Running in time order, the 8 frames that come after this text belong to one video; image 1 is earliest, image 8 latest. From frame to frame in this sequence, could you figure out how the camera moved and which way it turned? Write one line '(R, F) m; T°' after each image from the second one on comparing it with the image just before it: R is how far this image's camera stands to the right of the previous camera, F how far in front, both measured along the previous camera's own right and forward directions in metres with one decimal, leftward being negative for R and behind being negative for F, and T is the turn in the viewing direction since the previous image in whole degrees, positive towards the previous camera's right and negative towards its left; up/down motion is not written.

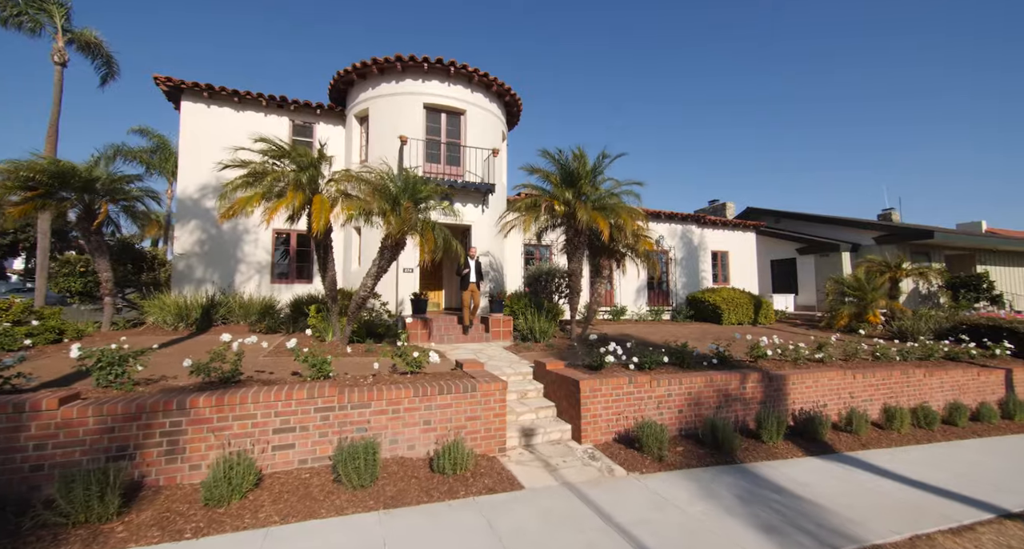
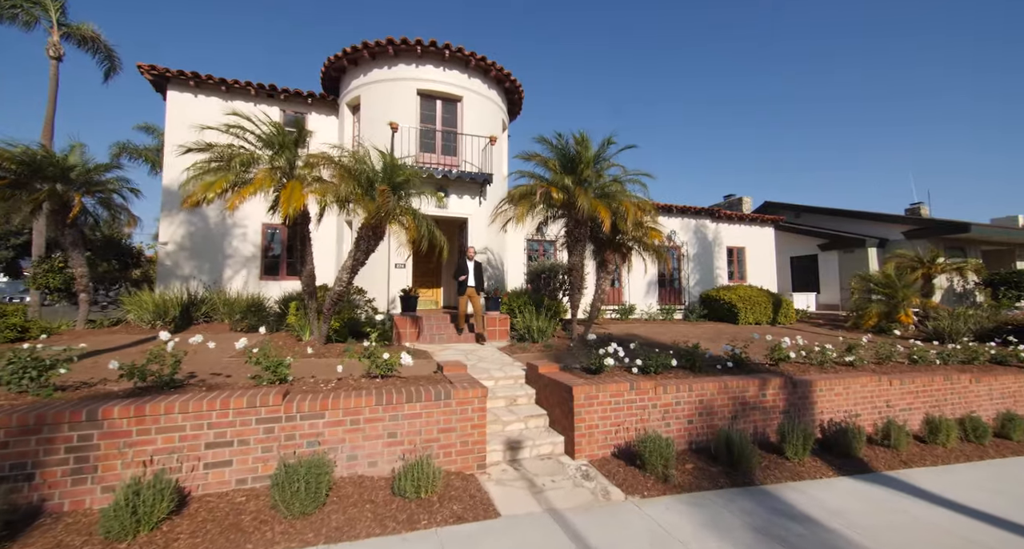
(+0.4, +0.8) m; -2°
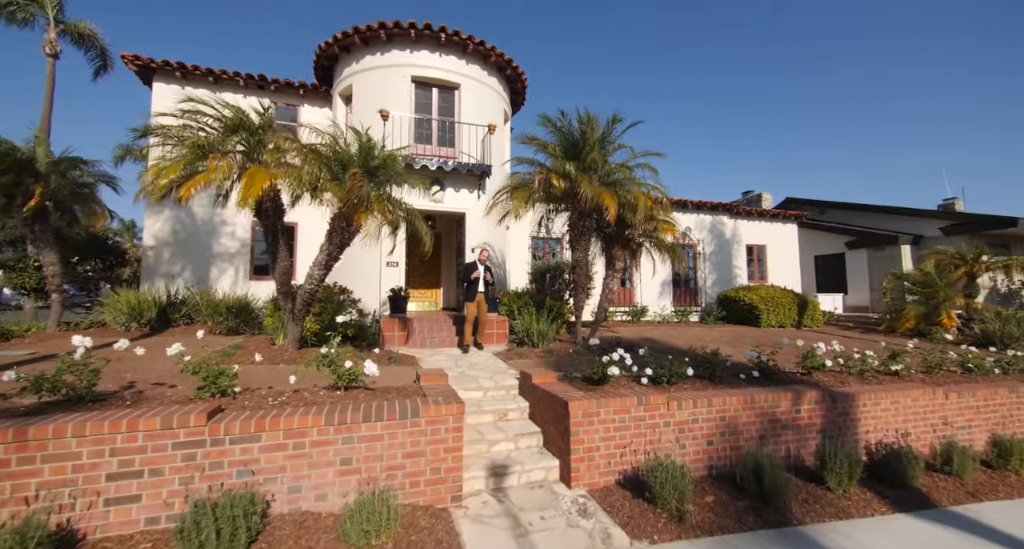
(+0.3, +0.9) m; -2°
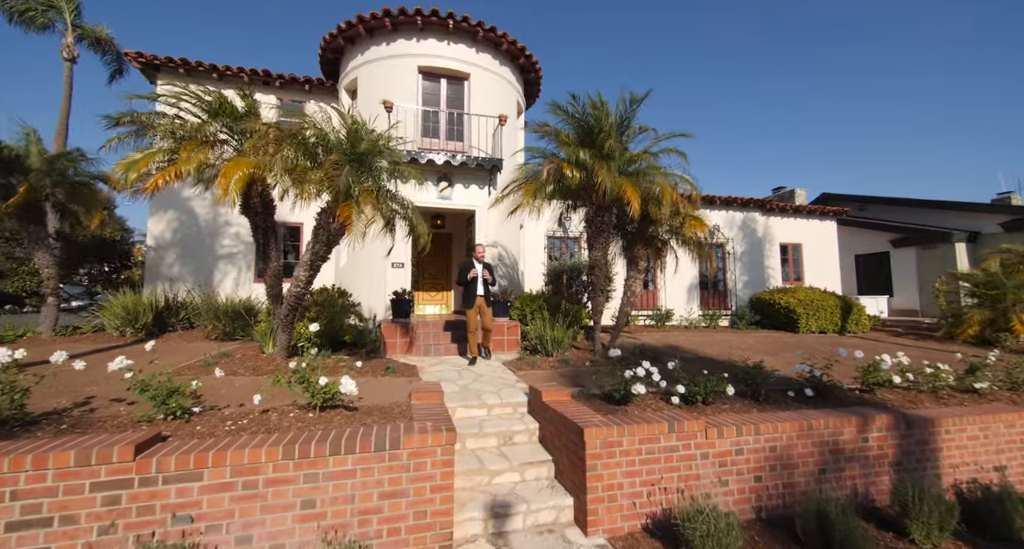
(+0.1, +0.8) m; -3°
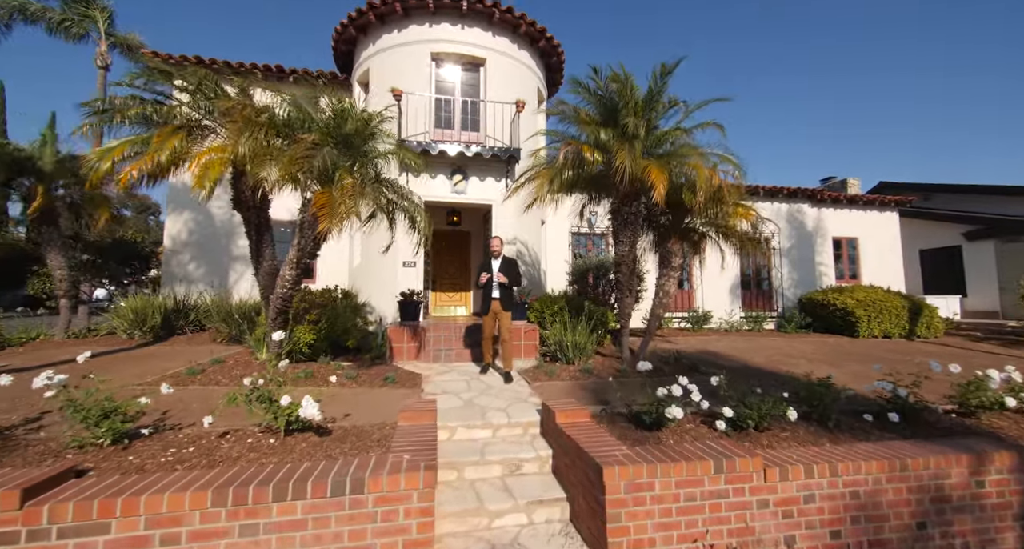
(+0.2, +0.8) m; -4°
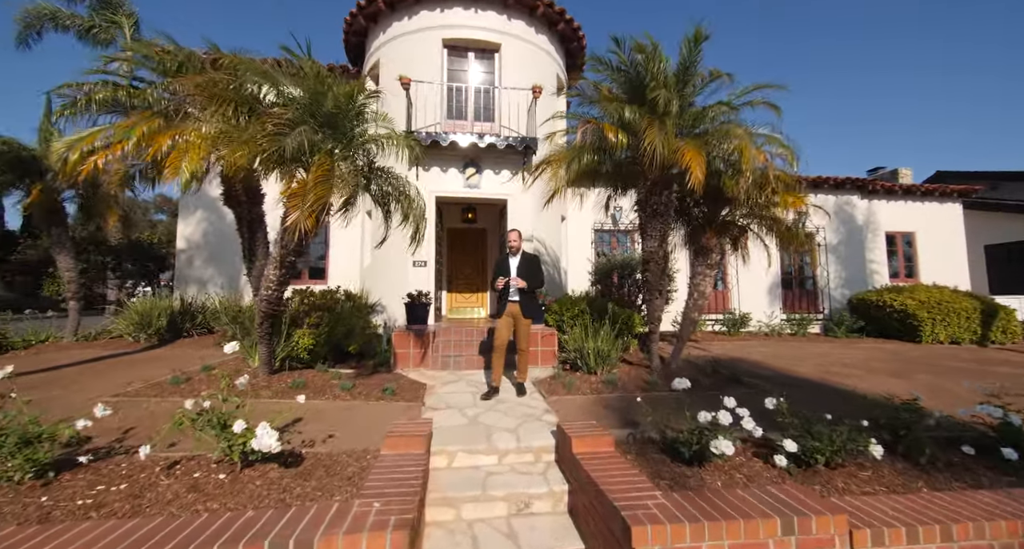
(+0.1, +0.7) m; -3°
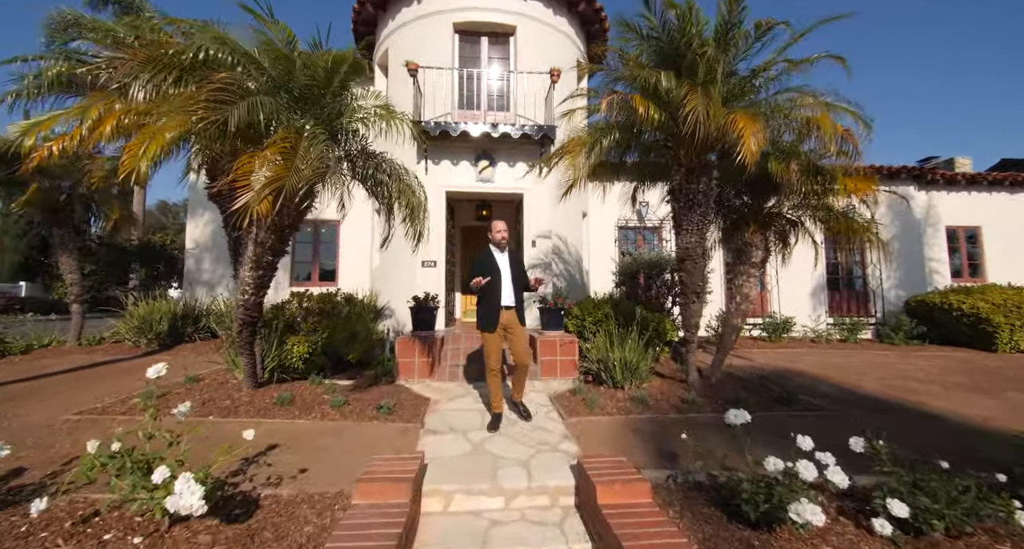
(+0.1, +0.7) m; -3°
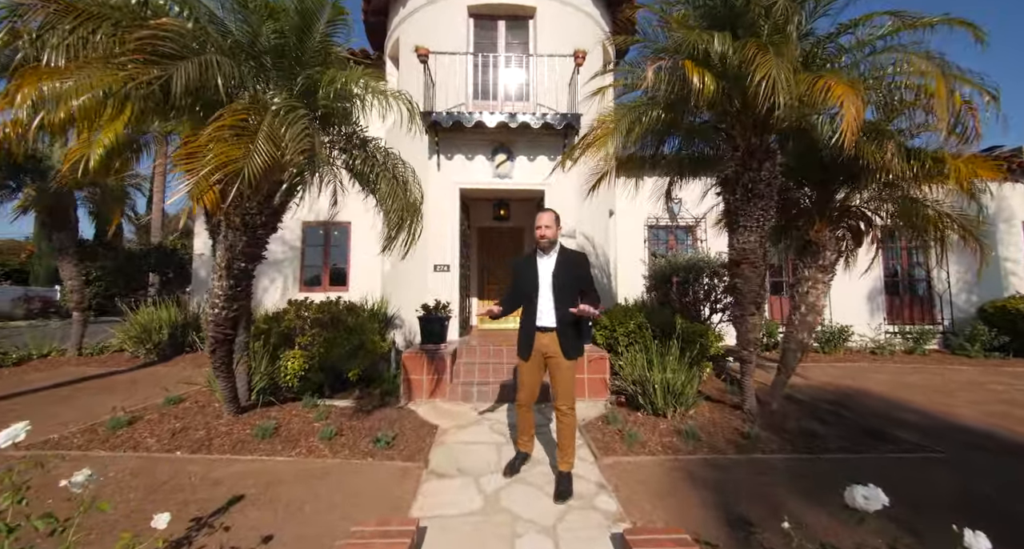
(0.0, +0.8) m; -3°
